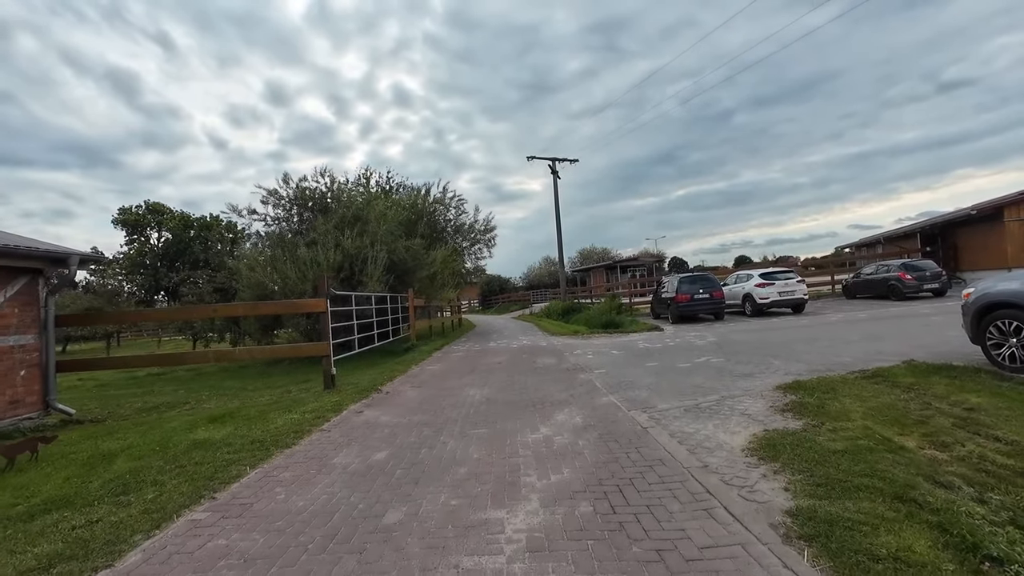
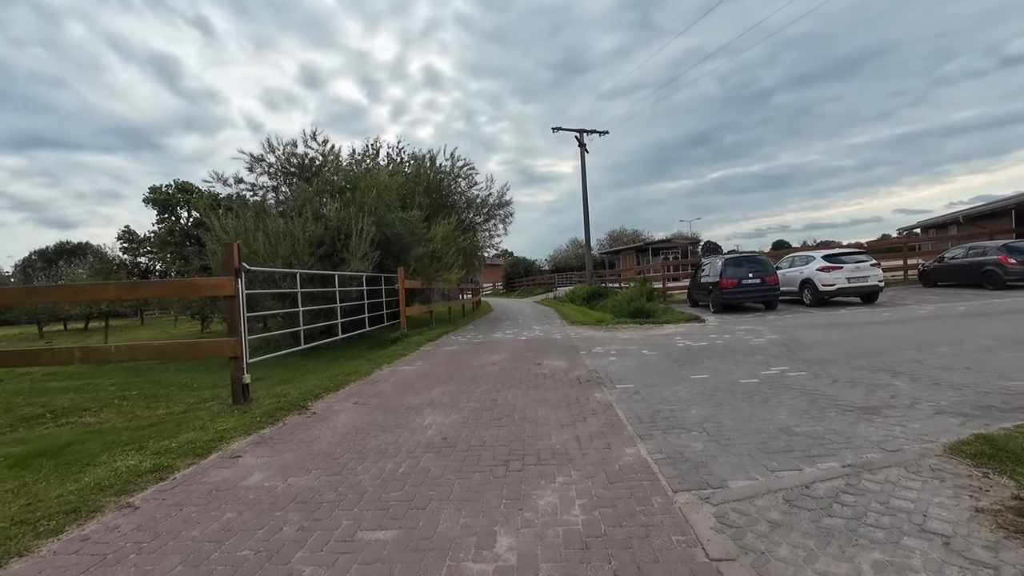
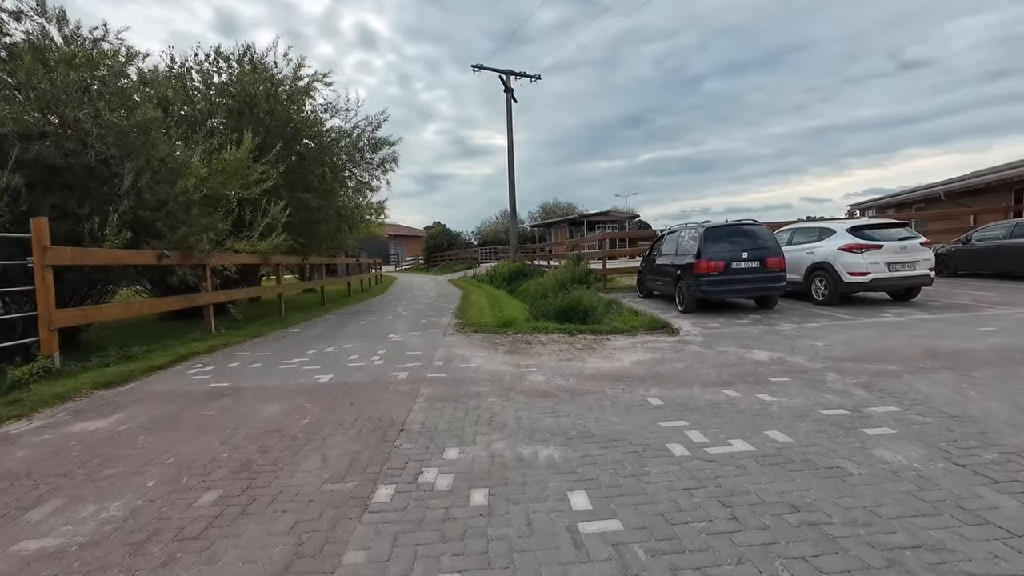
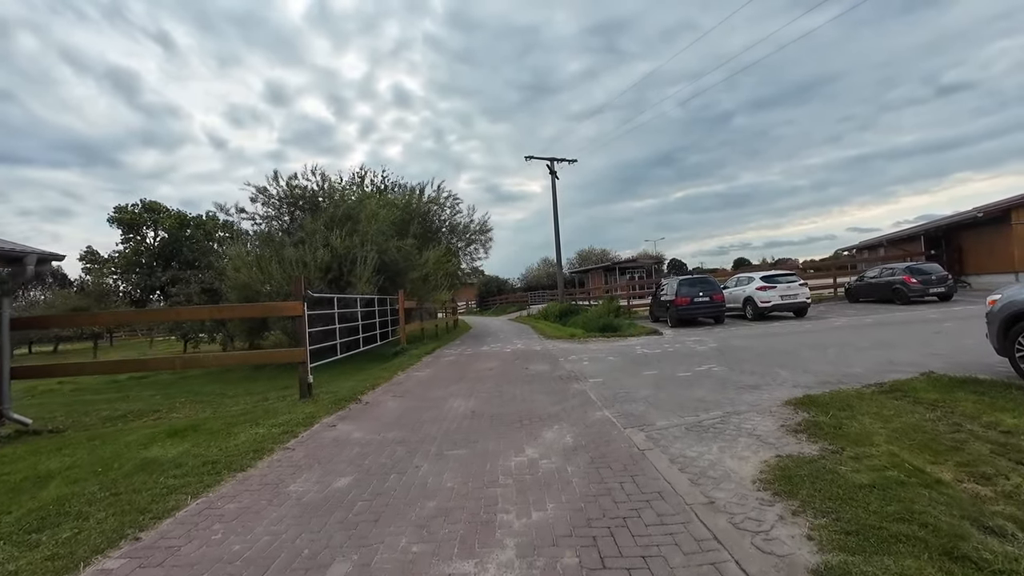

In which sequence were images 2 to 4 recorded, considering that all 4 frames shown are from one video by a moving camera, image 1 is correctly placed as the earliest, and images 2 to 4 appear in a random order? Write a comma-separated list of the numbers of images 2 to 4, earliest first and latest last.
4, 2, 3
